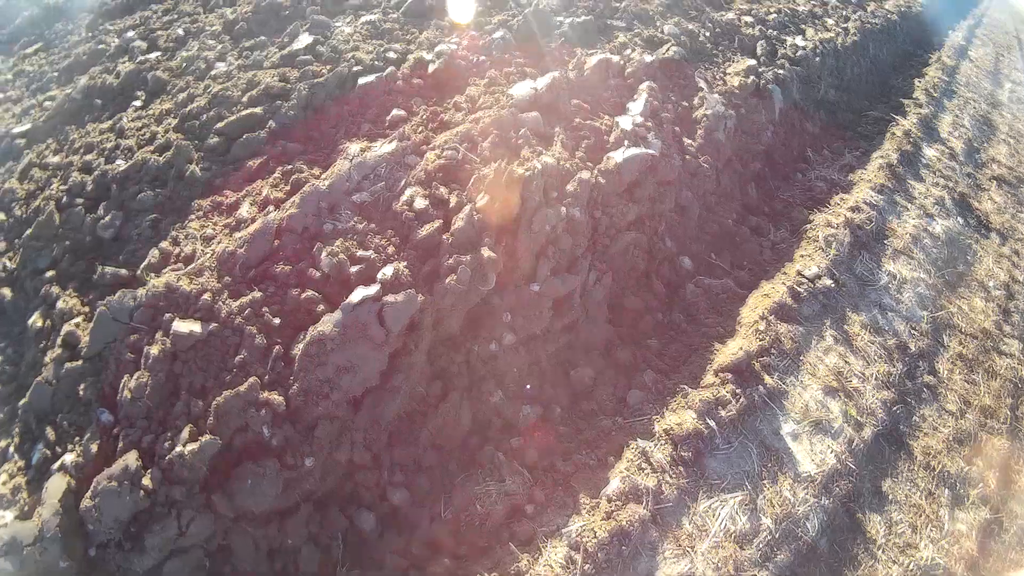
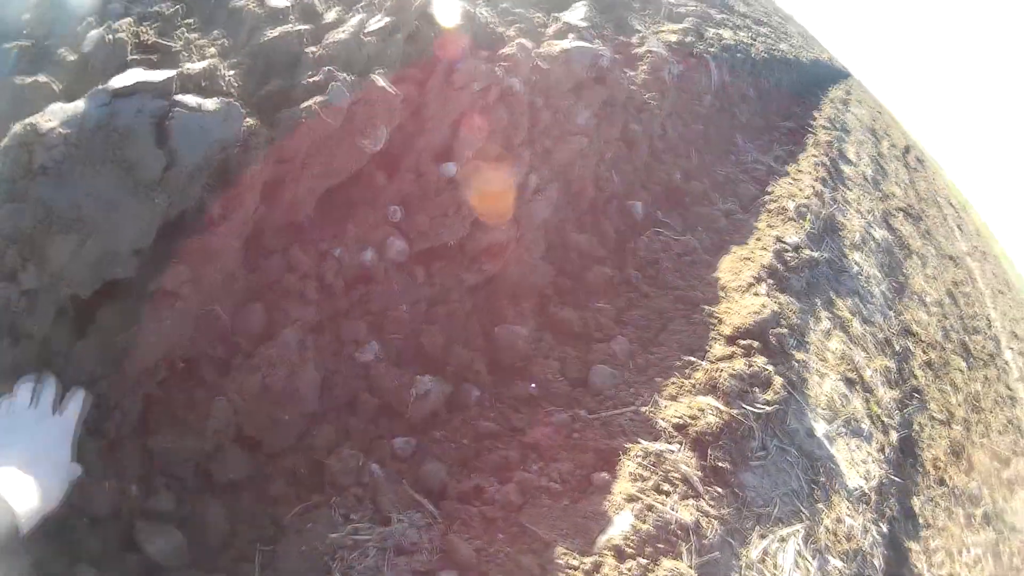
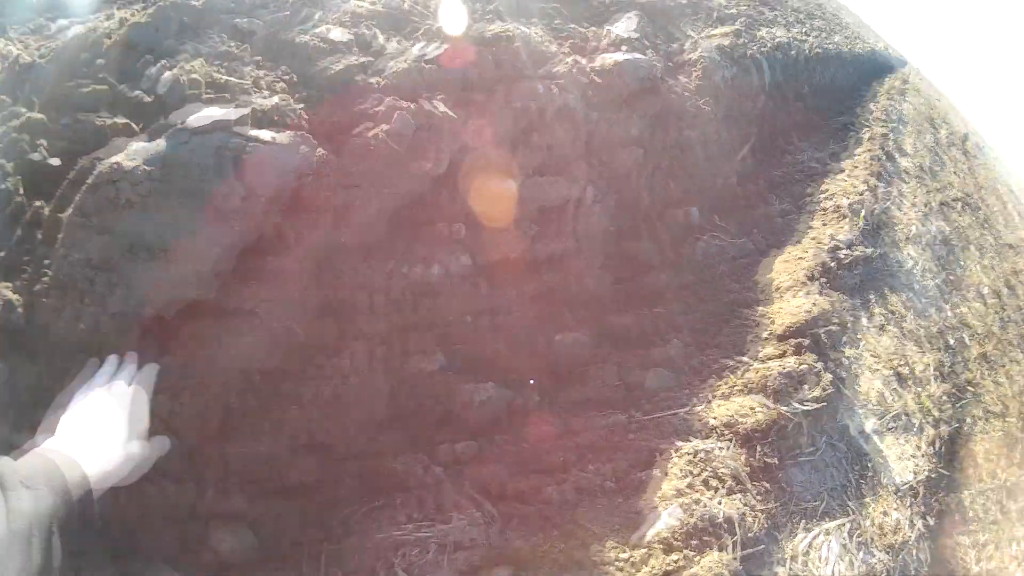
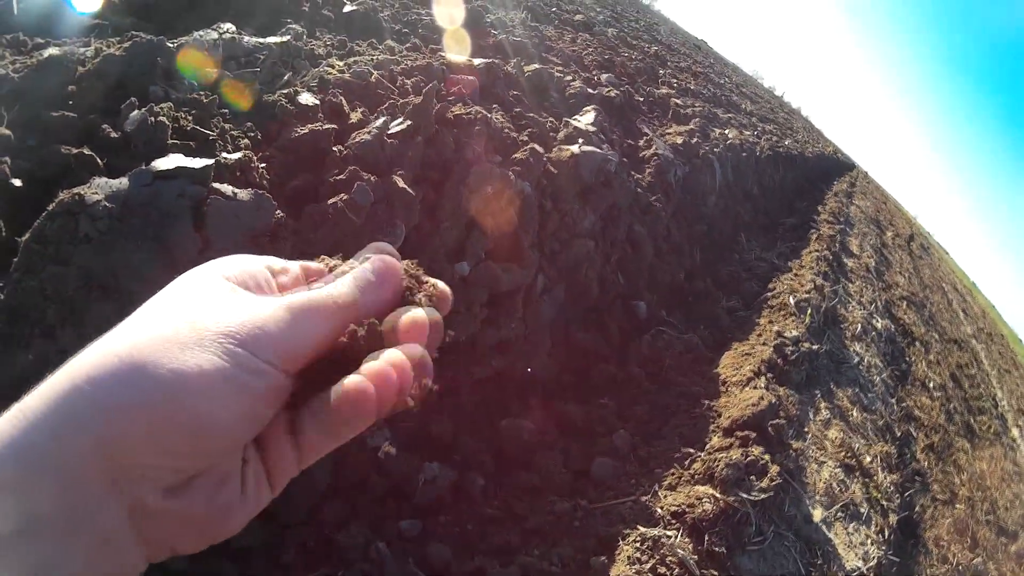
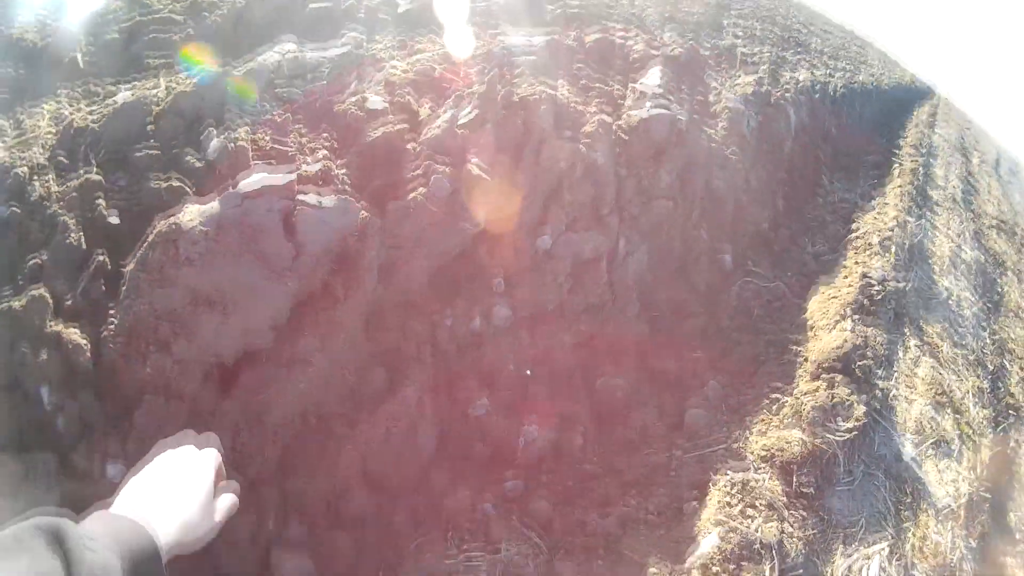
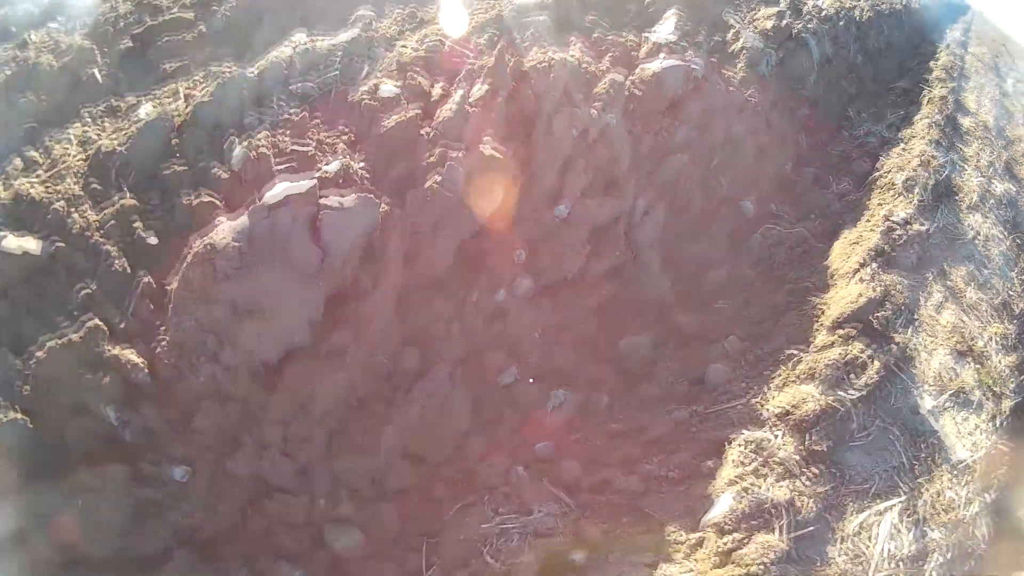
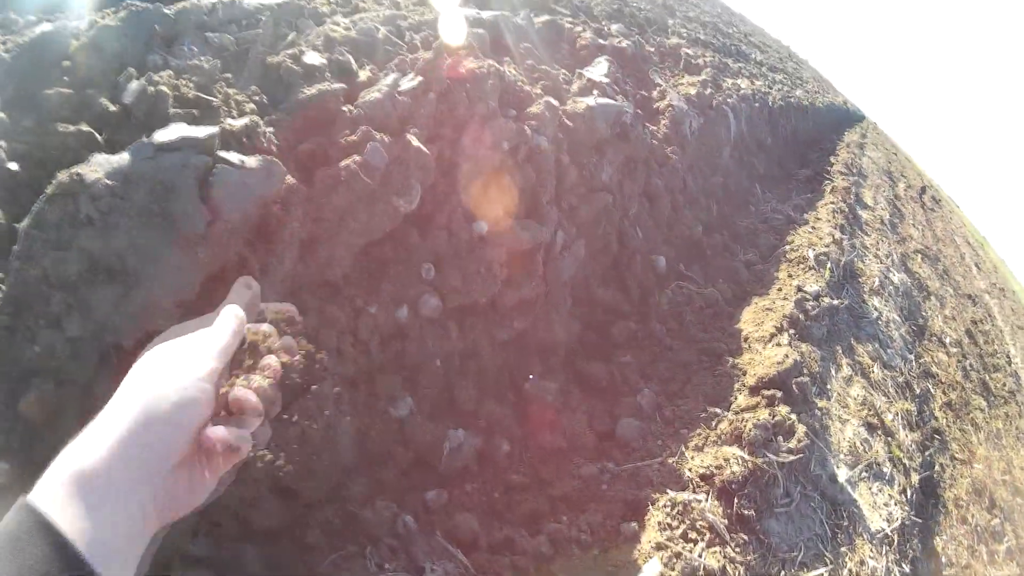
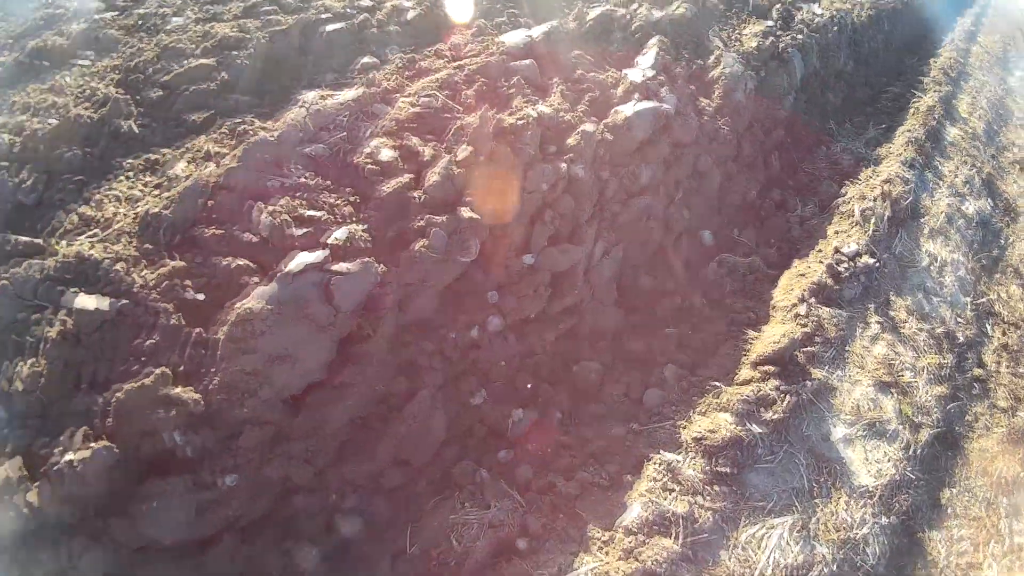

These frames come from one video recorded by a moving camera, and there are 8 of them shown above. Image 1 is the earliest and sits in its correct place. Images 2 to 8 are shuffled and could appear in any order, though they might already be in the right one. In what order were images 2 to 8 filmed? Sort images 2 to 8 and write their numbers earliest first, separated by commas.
8, 6, 5, 3, 2, 7, 4
